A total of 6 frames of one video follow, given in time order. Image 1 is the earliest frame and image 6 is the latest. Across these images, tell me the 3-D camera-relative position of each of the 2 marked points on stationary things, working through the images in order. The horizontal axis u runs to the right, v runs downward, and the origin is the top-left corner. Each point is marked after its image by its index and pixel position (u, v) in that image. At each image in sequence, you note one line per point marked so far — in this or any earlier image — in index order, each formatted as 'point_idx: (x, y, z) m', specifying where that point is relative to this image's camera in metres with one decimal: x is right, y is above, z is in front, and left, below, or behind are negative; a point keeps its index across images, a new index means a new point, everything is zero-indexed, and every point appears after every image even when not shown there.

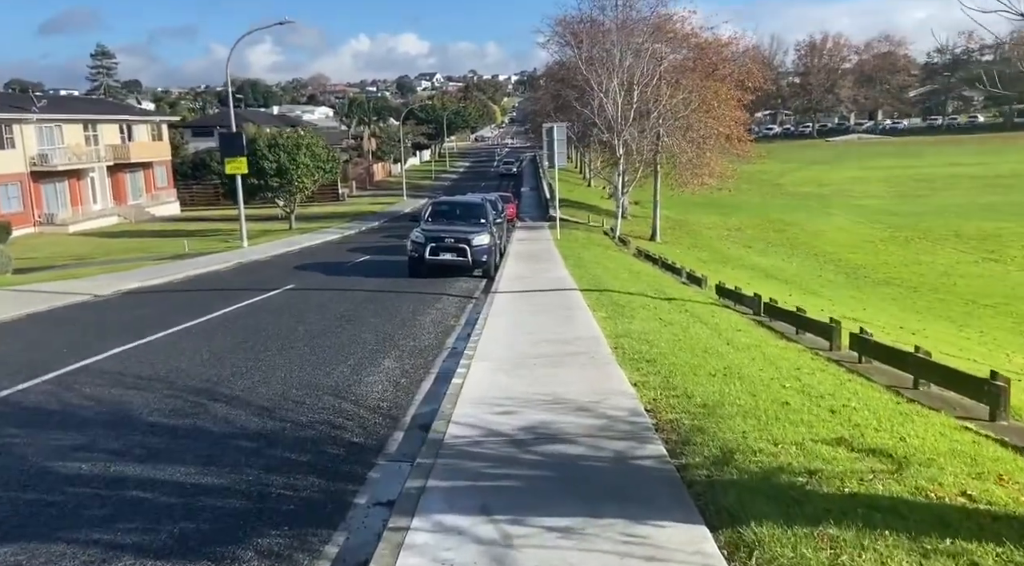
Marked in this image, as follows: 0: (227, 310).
0: (-4.7, -0.5, +13.2) m
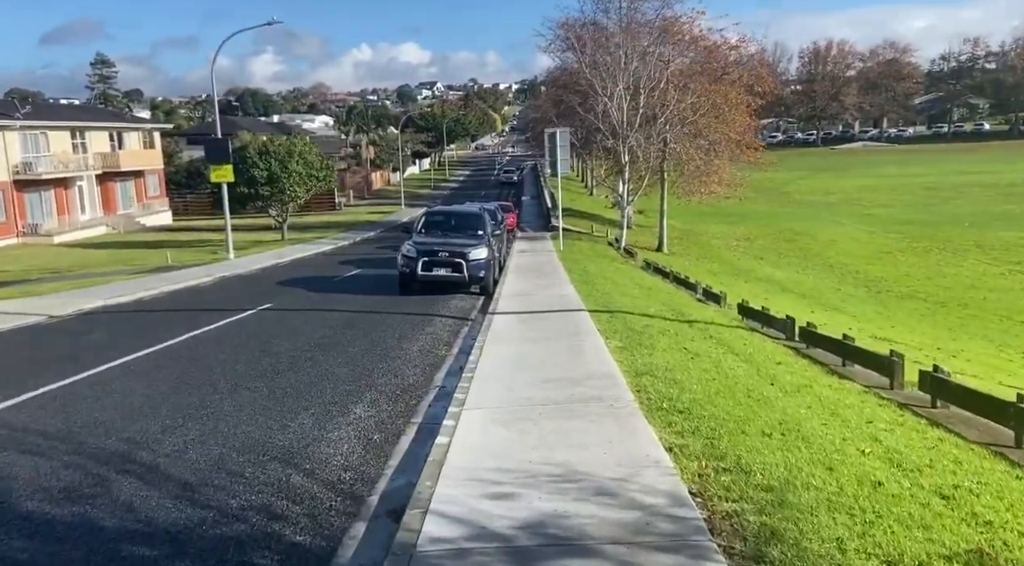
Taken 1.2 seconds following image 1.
0: (-4.7, -0.8, +11.6) m
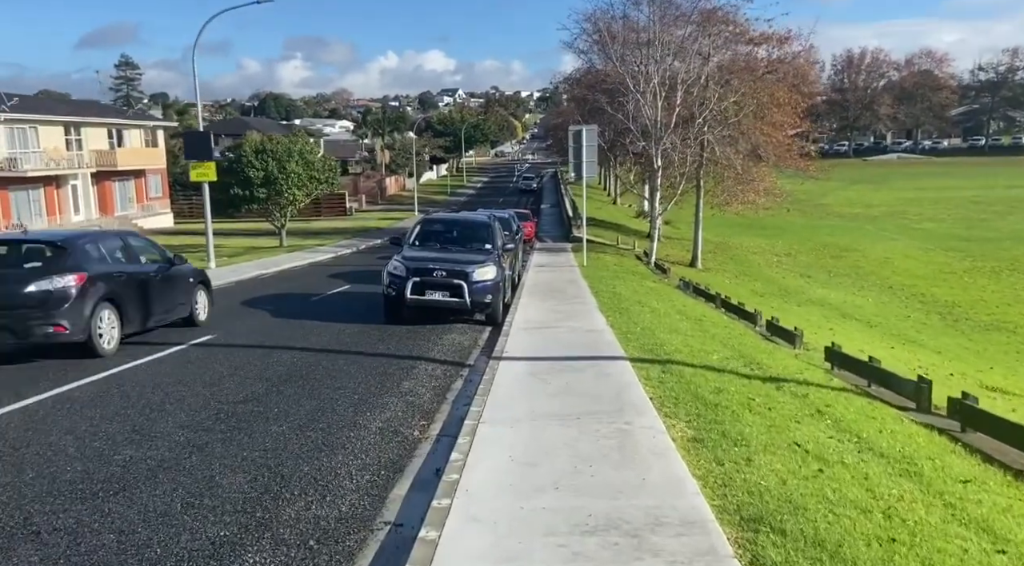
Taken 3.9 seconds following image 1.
0: (-4.6, -1.1, +7.9) m
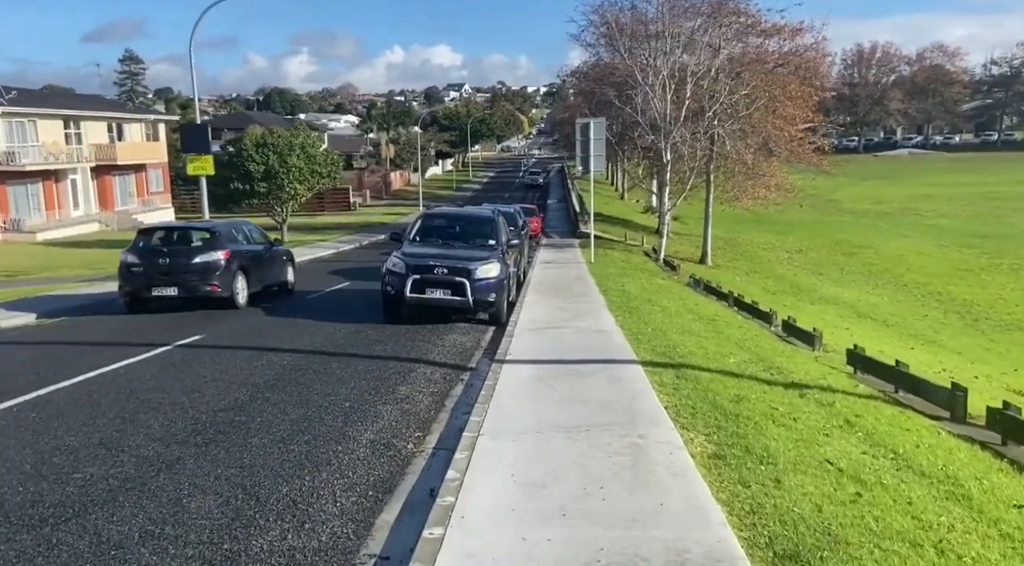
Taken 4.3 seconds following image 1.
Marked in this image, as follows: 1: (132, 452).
0: (-4.6, -1.1, +7.3) m
1: (-2.8, -1.2, +5.9) m
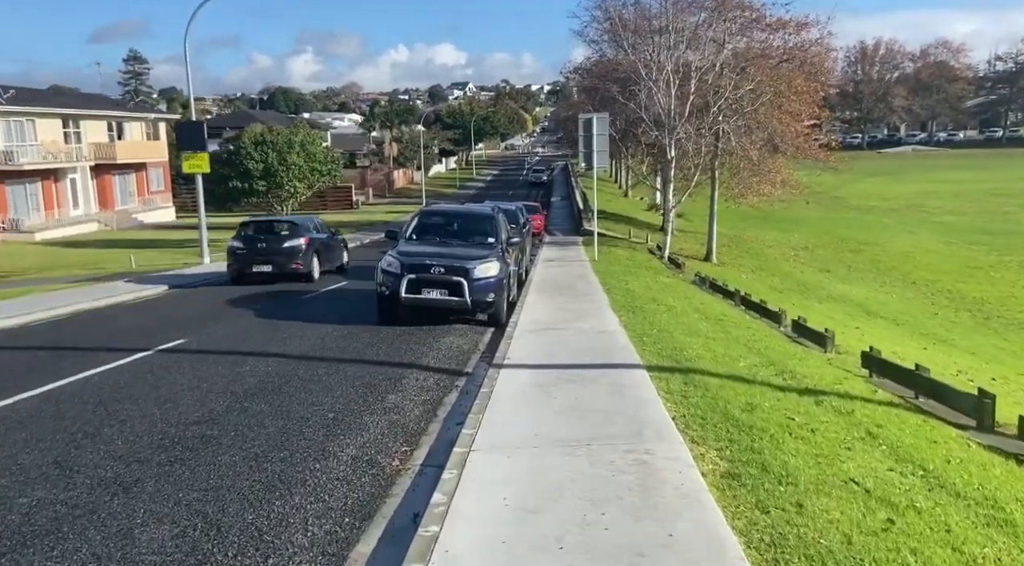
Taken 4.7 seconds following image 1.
0: (-4.6, -1.1, +6.8) m
1: (-2.8, -1.3, +5.4) m
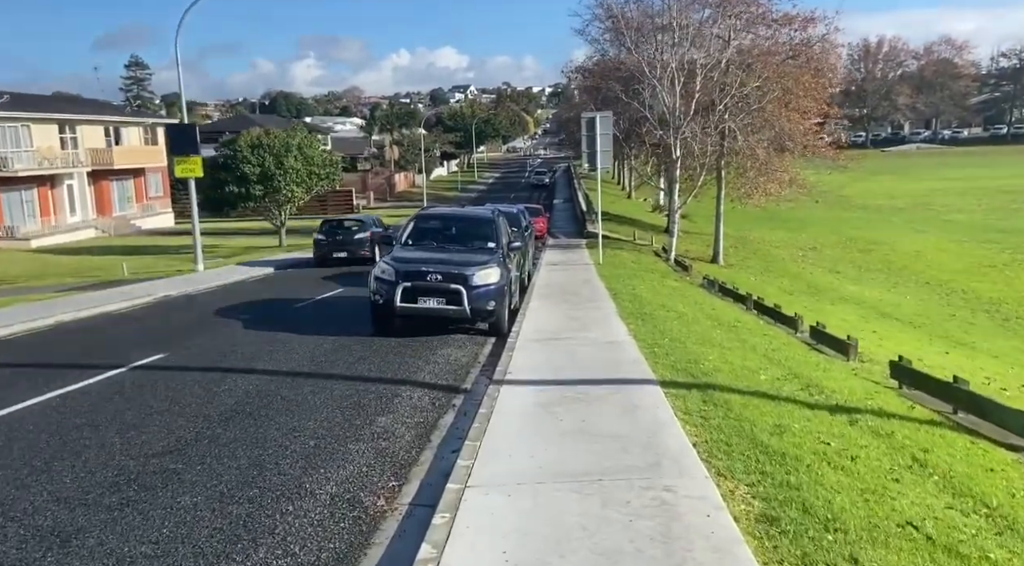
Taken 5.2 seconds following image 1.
0: (-4.6, -1.3, +6.1) m
1: (-2.8, -1.4, +4.7) m
